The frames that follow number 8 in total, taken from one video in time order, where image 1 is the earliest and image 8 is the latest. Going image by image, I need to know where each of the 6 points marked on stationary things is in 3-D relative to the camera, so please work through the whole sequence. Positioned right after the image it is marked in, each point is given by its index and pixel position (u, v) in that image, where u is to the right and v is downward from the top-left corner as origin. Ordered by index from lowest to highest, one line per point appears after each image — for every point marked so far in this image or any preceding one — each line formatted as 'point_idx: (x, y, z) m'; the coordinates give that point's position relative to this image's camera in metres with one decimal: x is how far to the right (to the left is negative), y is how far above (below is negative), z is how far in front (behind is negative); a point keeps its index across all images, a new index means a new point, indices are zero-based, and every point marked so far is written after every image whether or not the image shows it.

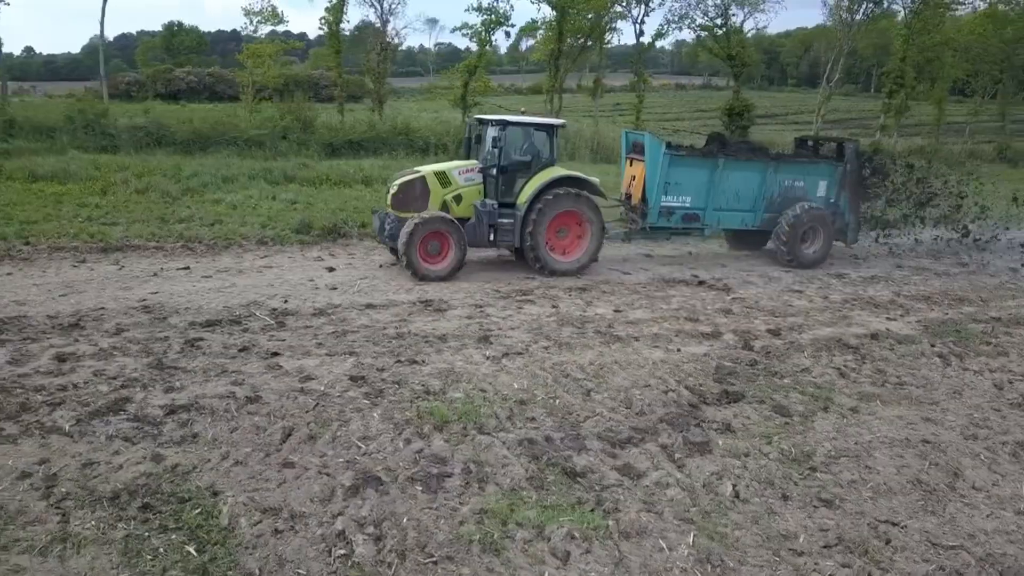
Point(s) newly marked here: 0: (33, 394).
0: (-3.9, -0.9, +6.1) m
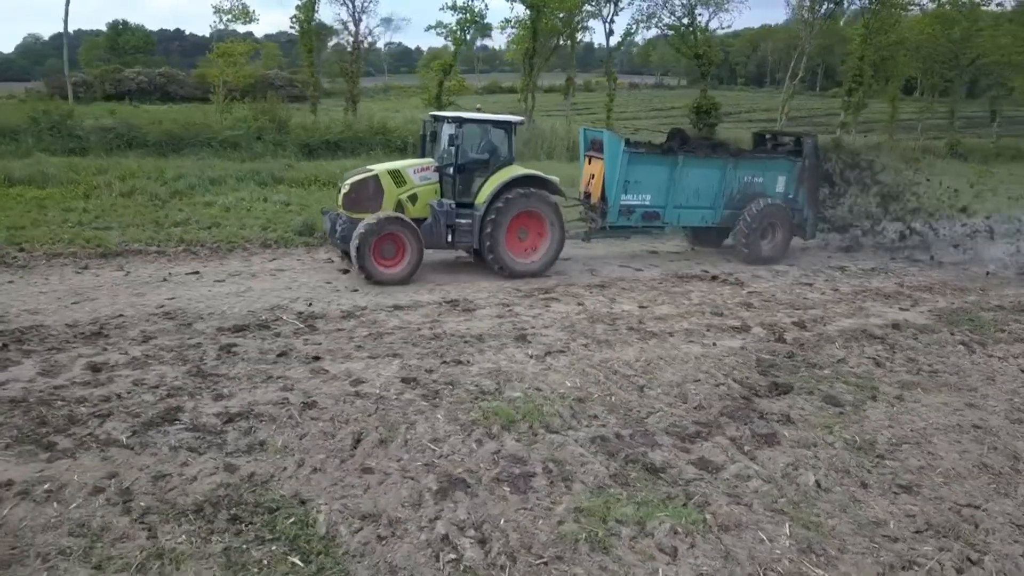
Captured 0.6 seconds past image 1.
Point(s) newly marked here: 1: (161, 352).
0: (-3.4, -0.9, +5.9) m
1: (-3.3, -0.6, +7.0) m
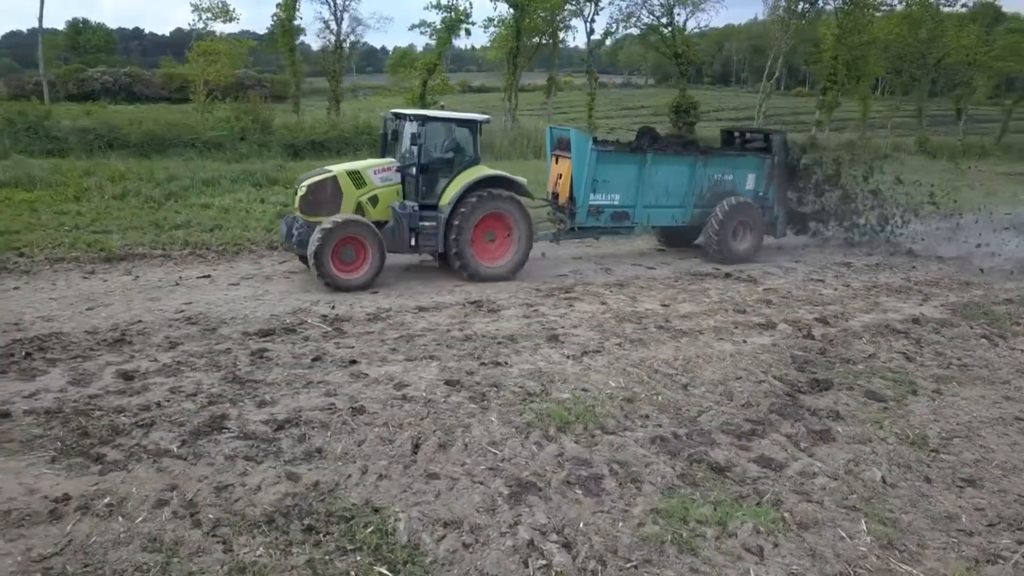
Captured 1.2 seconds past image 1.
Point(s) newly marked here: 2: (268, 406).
0: (-3.0, -1.0, +5.7) m
1: (-2.9, -0.6, +6.8) m
2: (-1.9, -0.9, +5.9) m
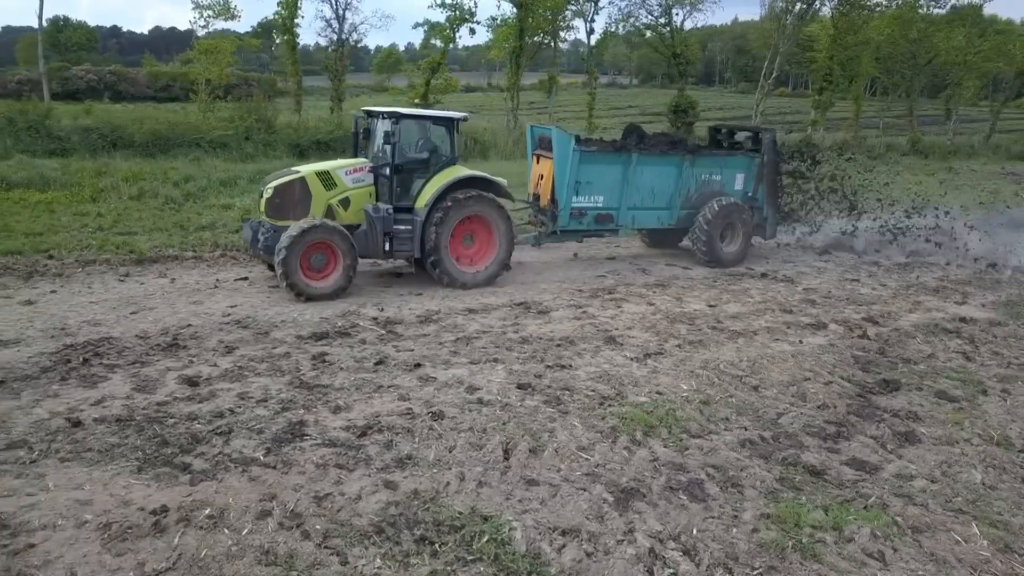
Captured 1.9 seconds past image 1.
0: (-2.4, -1.0, +5.5) m
1: (-2.3, -0.7, +6.7) m
2: (-1.3, -1.0, +5.8) m
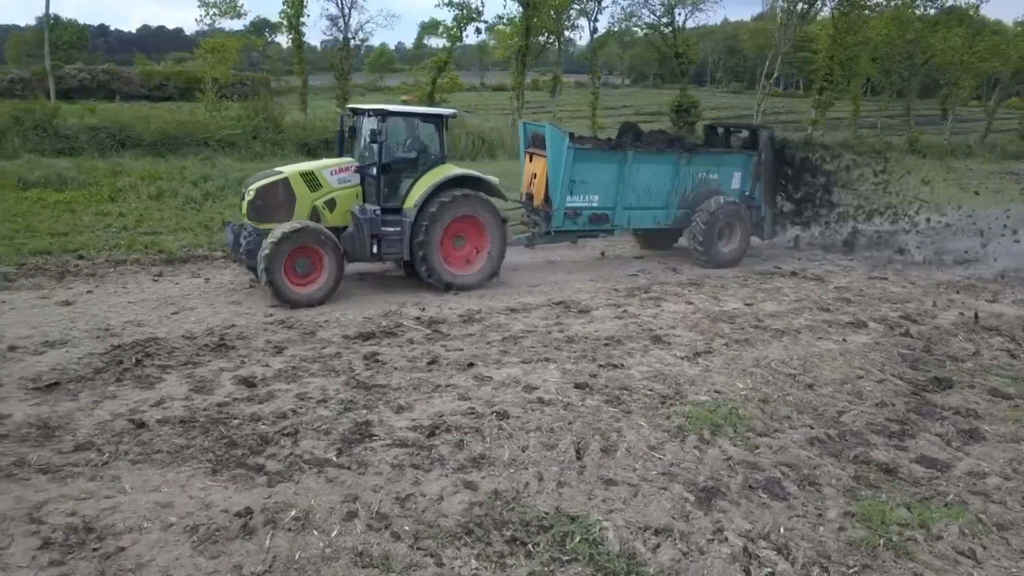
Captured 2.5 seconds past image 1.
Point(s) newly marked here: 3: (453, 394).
0: (-1.9, -1.0, +5.4) m
1: (-1.8, -0.7, +6.6) m
2: (-0.8, -0.9, +5.7) m
3: (-0.5, -0.9, +6.1) m
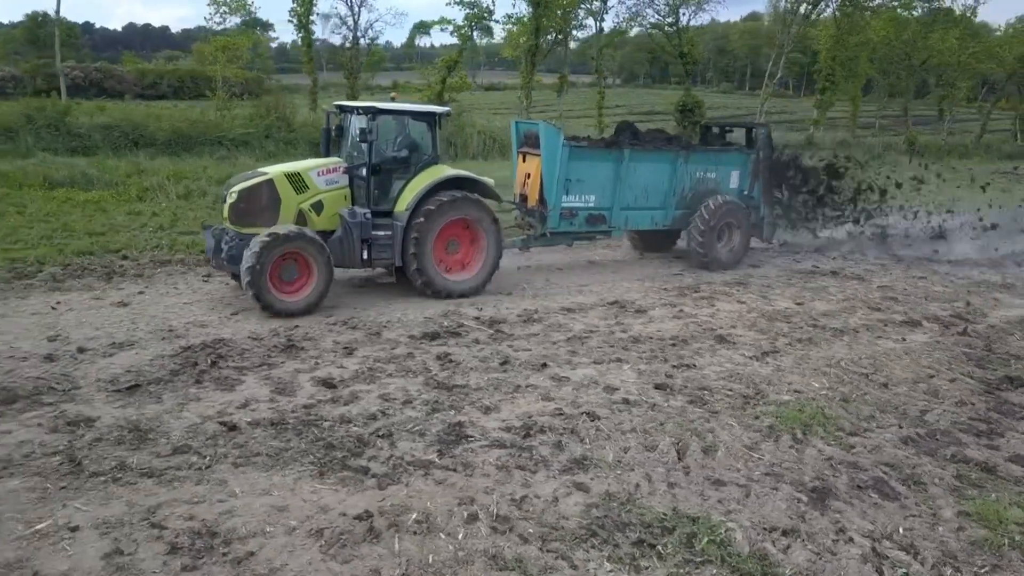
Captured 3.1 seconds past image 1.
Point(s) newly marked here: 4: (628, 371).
0: (-1.2, -1.0, +5.4) m
1: (-1.2, -0.7, +6.5) m
2: (-0.1, -1.0, +5.7) m
3: (+0.2, -0.9, +6.0) m
4: (+1.0, -0.7, +6.6) m
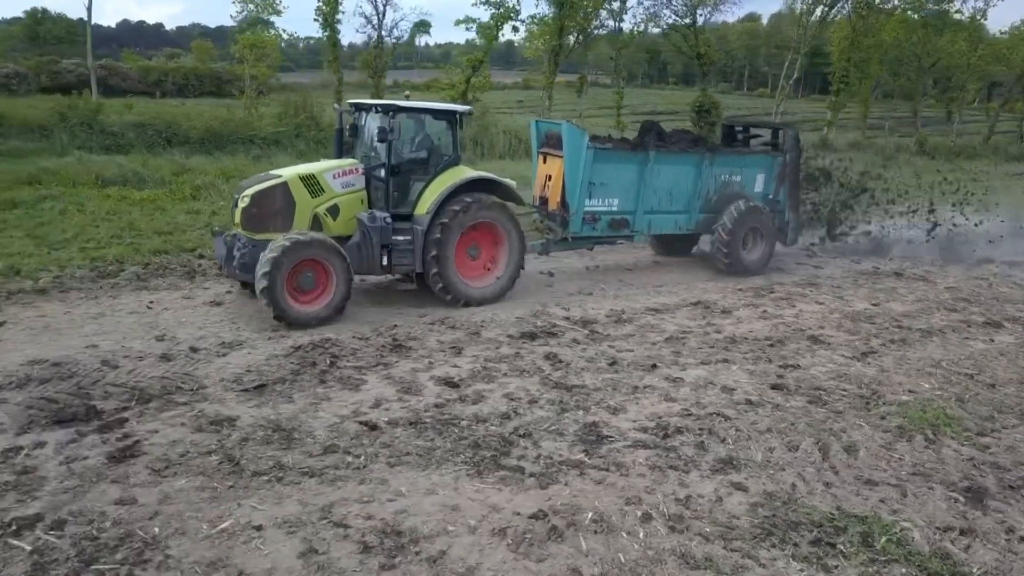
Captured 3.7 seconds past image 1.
0: (-0.2, -1.0, +5.4) m
1: (-0.2, -0.7, +6.6) m
2: (+0.8, -1.0, +5.7) m
3: (+1.2, -0.9, +6.1) m
4: (+2.0, -0.7, +6.6) m
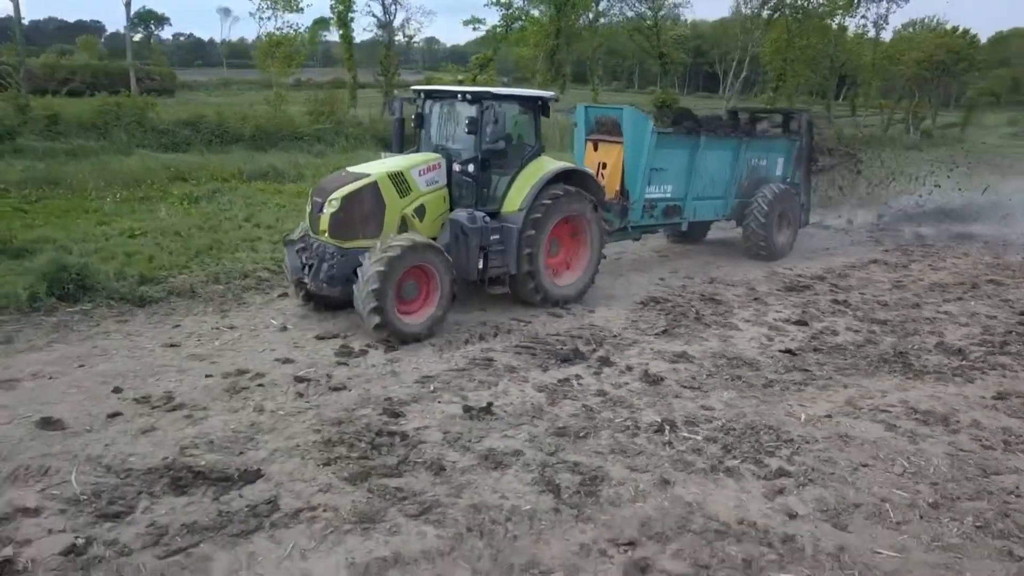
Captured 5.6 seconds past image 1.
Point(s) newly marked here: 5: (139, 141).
0: (+3.2, -0.6, +6.8) m
1: (+3.1, -0.2, +8.0) m
2: (+4.2, -0.5, +7.3) m
3: (+4.5, -0.4, +7.7) m
4: (+5.2, -0.2, +8.4) m
5: (-9.1, +3.6, +18.1) m
